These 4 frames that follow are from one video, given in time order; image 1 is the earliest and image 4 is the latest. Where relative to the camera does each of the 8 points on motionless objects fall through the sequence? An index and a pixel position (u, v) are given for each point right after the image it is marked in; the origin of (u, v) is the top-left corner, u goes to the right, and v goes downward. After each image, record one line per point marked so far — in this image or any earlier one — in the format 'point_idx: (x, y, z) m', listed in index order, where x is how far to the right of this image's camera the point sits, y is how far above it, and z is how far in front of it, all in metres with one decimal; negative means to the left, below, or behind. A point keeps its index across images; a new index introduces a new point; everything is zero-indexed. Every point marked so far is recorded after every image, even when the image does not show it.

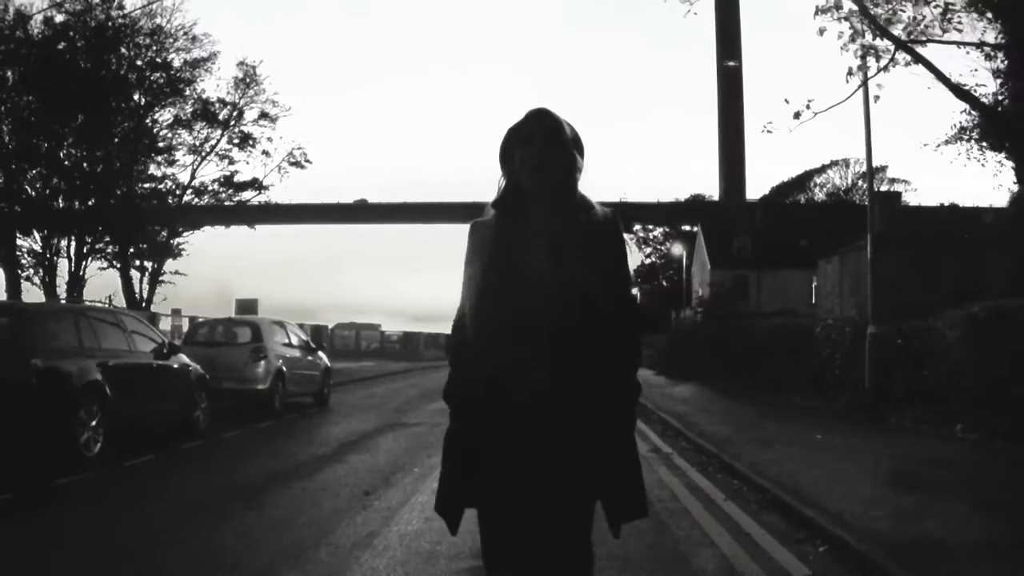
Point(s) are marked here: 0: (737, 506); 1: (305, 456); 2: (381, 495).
0: (+1.9, -1.8, +10.2) m
1: (-2.2, -1.8, +13.0) m
2: (-1.2, -1.8, +10.4) m
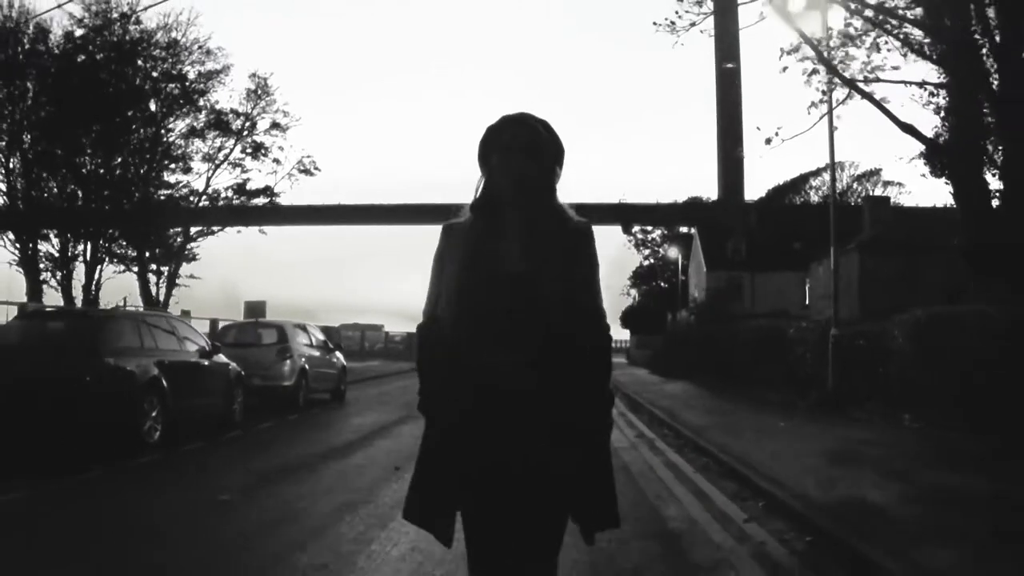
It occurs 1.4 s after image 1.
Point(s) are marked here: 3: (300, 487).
0: (+1.9, -1.9, +11.1) m
1: (-2.2, -1.9, +13.9) m
2: (-1.2, -1.9, +11.2) m
3: (-2.0, -1.8, +10.4) m
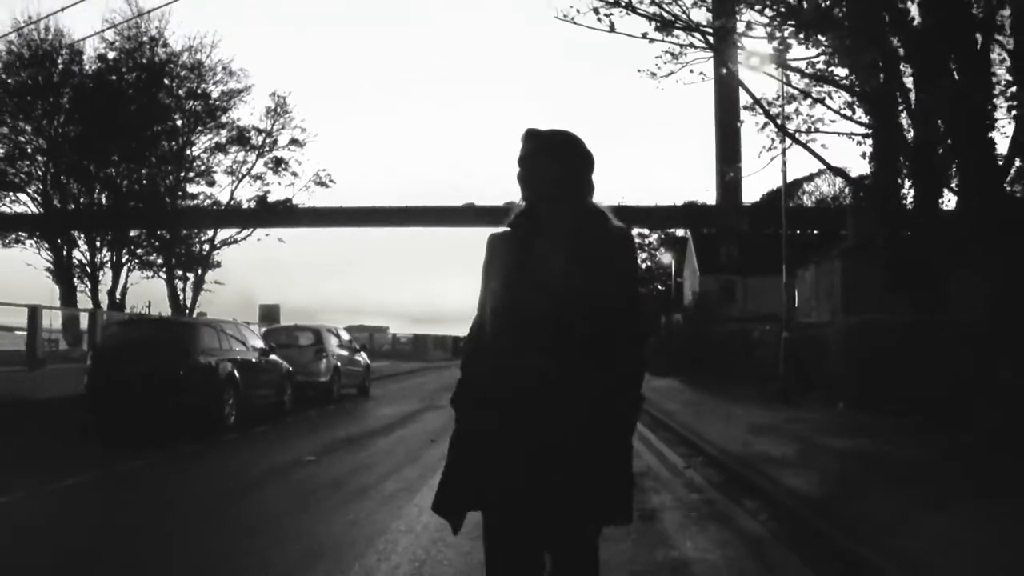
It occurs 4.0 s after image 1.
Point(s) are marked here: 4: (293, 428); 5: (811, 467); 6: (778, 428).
0: (+2.0, -1.9, +12.7) m
1: (-2.1, -2.0, +15.5) m
2: (-1.1, -1.9, +12.8) m
3: (-1.9, -1.9, +12.0) m
4: (-3.2, -2.0, +15.9) m
5: (+3.0, -1.8, +11.3) m
6: (+3.5, -1.8, +14.8) m
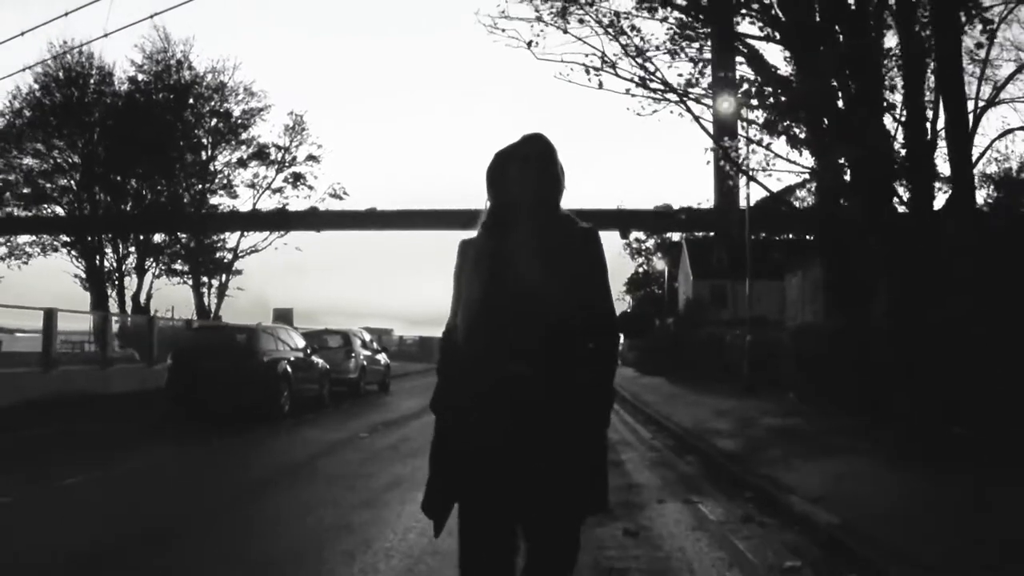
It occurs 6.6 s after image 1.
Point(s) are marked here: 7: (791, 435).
0: (+2.0, -2.1, +14.4) m
1: (-2.1, -2.1, +17.2) m
2: (-1.1, -2.1, +14.6) m
3: (-1.9, -2.0, +13.7) m
4: (-3.1, -2.1, +17.7) m
5: (+3.0, -1.9, +13.0) m
6: (+3.5, -1.9, +16.5) m
7: (+3.5, -1.9, +14.2) m
